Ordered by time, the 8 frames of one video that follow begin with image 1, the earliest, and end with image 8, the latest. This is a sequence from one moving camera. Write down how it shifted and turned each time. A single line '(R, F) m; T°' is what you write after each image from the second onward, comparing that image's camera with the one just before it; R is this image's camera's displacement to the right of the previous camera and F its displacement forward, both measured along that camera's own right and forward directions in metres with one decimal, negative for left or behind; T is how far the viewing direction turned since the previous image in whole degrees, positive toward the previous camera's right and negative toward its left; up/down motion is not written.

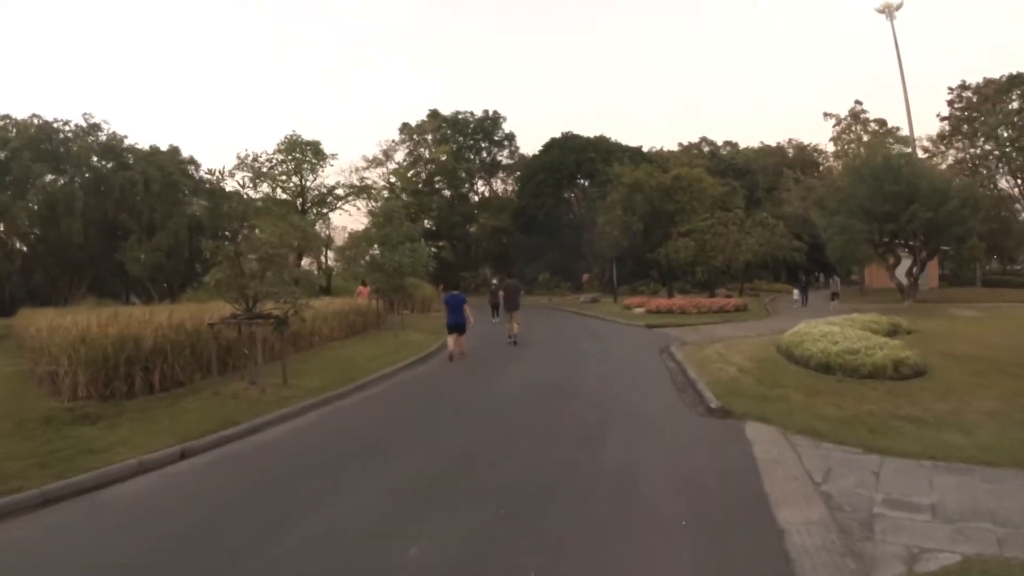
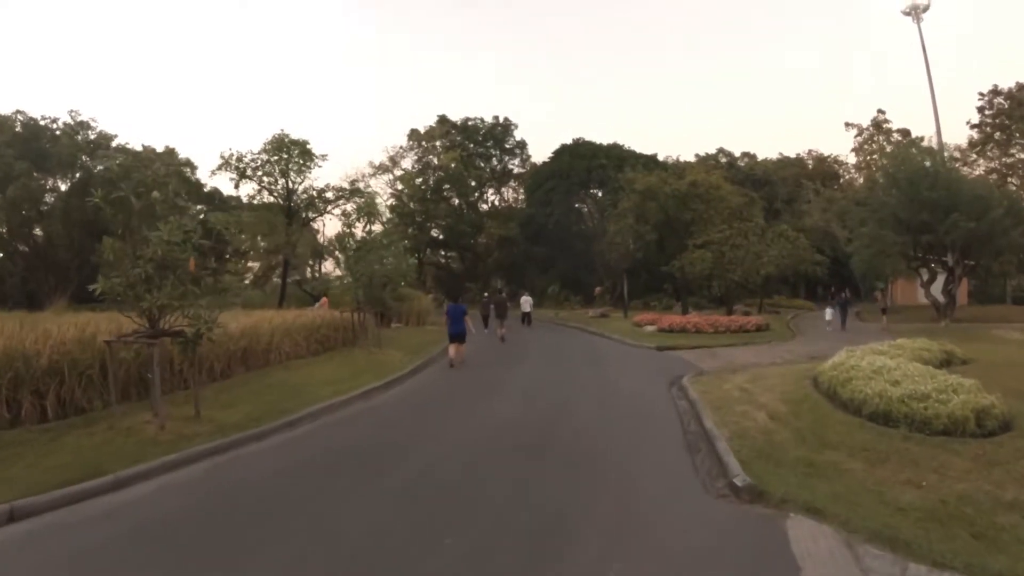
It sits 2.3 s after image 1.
(+0.6, +3.0) m; -1°
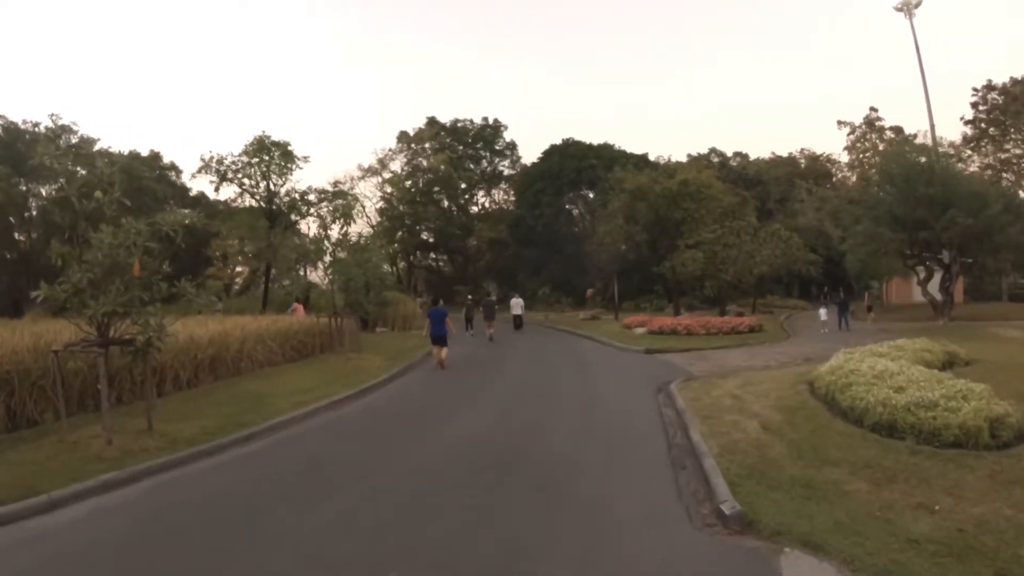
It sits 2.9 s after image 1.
(+0.3, +0.9) m; 0°
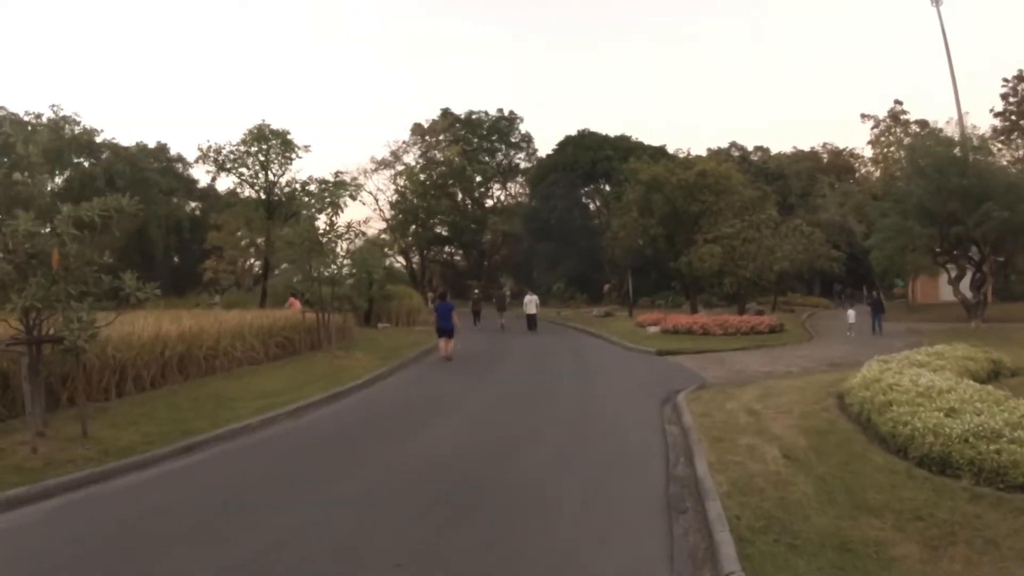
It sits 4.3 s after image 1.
(+0.4, +1.6) m; -1°
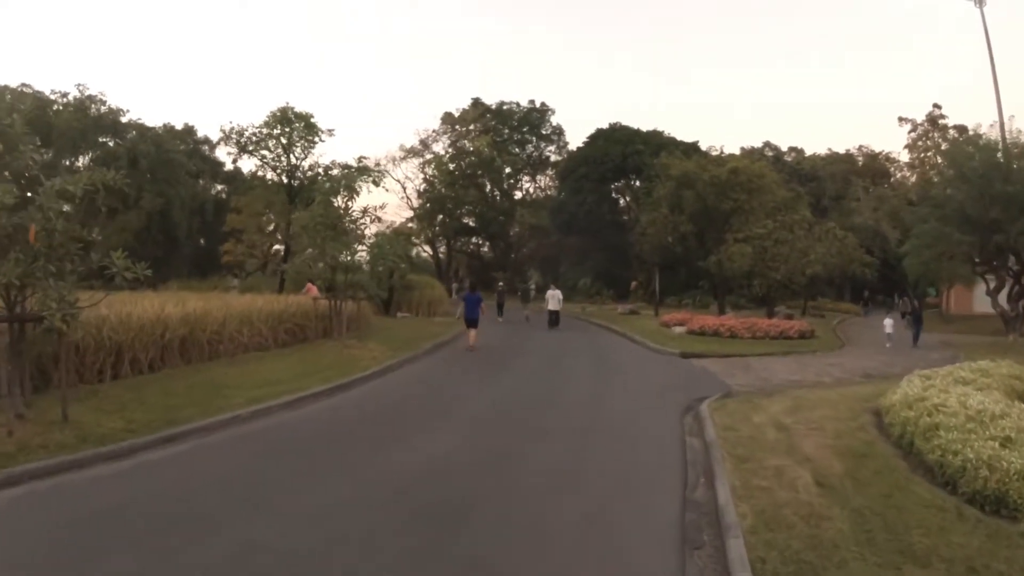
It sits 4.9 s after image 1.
(+0.2, +0.8) m; -2°
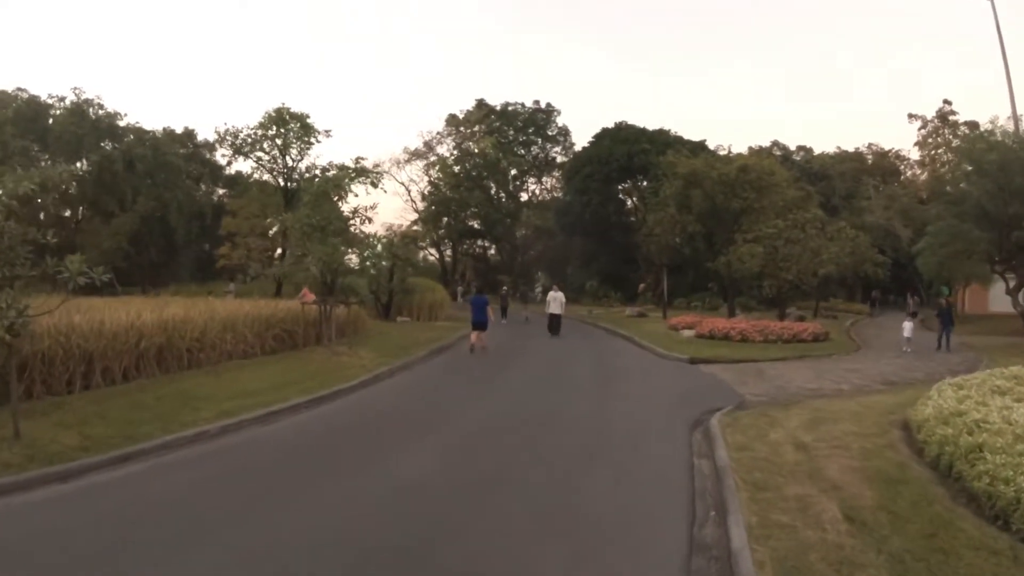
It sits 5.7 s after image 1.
(+0.2, +1.0) m; -1°
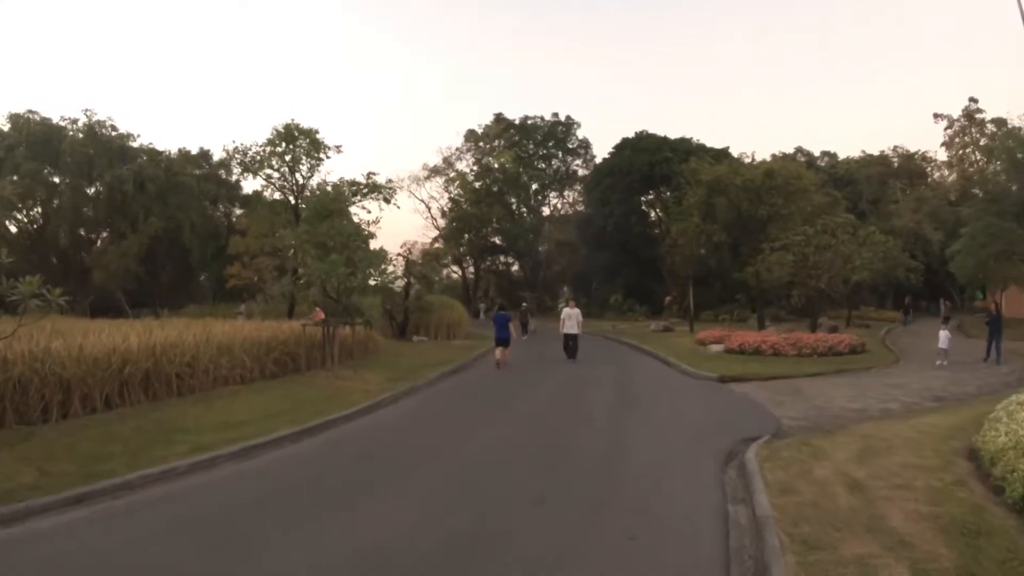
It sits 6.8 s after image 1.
(+0.2, +1.3) m; -2°
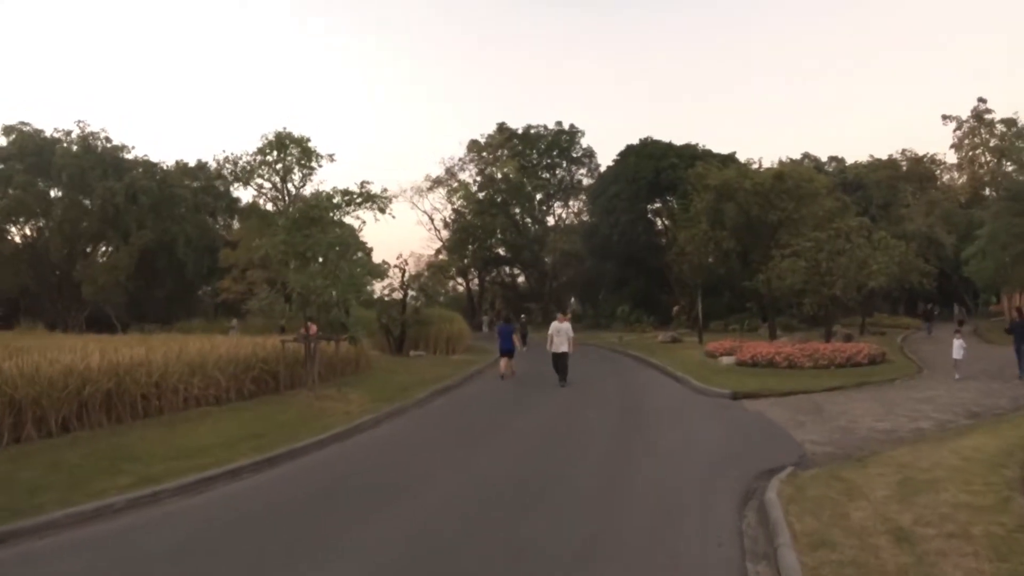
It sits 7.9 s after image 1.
(+0.2, +1.3) m; 0°
